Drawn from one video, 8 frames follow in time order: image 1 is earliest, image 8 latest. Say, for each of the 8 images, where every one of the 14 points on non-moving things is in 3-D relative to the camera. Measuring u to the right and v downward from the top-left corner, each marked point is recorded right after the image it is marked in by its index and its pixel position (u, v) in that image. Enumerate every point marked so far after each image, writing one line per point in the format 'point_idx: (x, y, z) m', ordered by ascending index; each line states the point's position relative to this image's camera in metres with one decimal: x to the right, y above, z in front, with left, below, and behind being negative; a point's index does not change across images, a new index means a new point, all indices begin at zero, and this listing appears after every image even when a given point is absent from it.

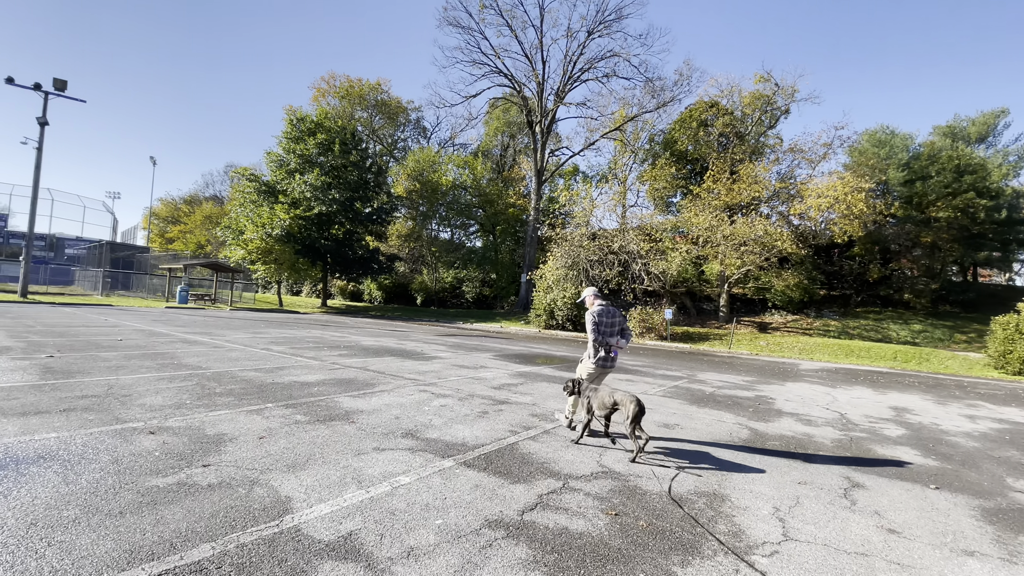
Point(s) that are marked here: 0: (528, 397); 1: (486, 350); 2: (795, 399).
0: (+0.2, -1.3, +5.8) m
1: (-0.7, -1.5, +11.6) m
2: (+4.5, -1.8, +7.5) m
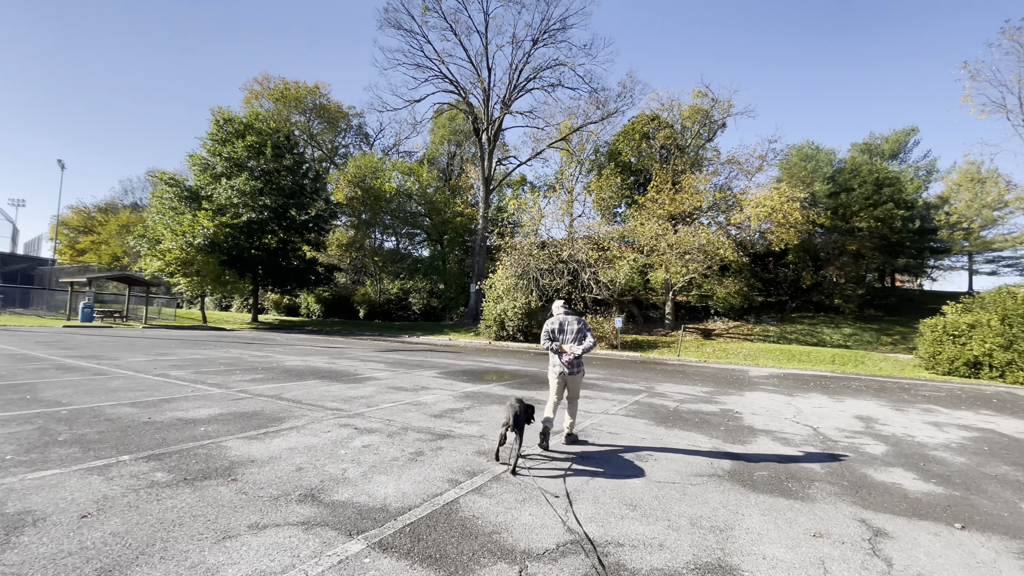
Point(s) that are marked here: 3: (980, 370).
0: (-0.4, -1.4, +4.9) m
1: (-1.9, -1.8, +10.5) m
2: (+3.7, -1.8, +7.0) m
3: (+13.7, -2.4, +13.8) m
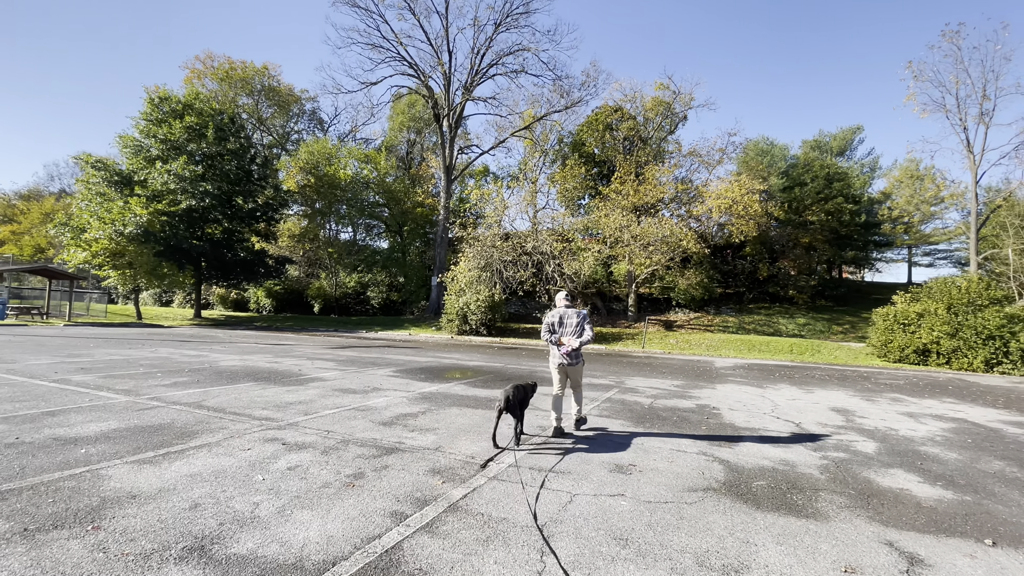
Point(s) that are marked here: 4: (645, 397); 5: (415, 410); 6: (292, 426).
0: (-0.7, -1.3, +4.2) m
1: (-2.7, -1.6, +9.7) m
2: (+3.2, -1.7, +6.6) m
3: (+12.7, -2.1, +14.2) m
4: (+2.0, -1.7, +7.1) m
5: (-1.1, -1.4, +5.2) m
6: (-2.0, -1.3, +4.3) m
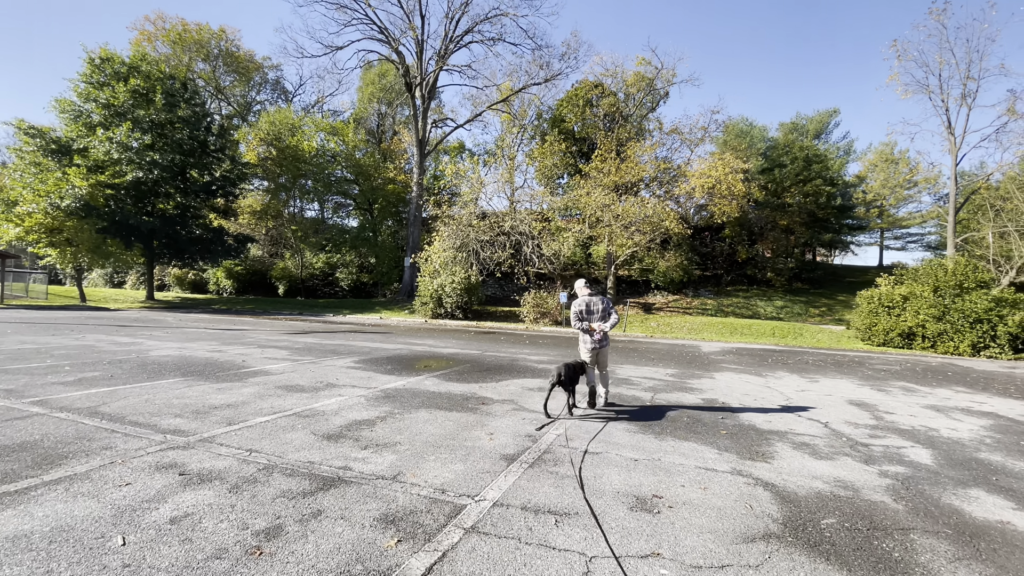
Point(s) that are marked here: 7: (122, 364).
0: (-0.9, -1.1, +3.3) m
1: (-3.1, -1.2, +8.6) m
2: (+3.0, -1.4, +5.9) m
3: (+12.0, -1.6, +13.9) m
4: (+1.8, -1.4, +6.3) m
5: (-1.2, -1.1, +4.2) m
6: (-2.2, -1.1, +3.3) m
7: (-5.4, -1.0, +6.5) m
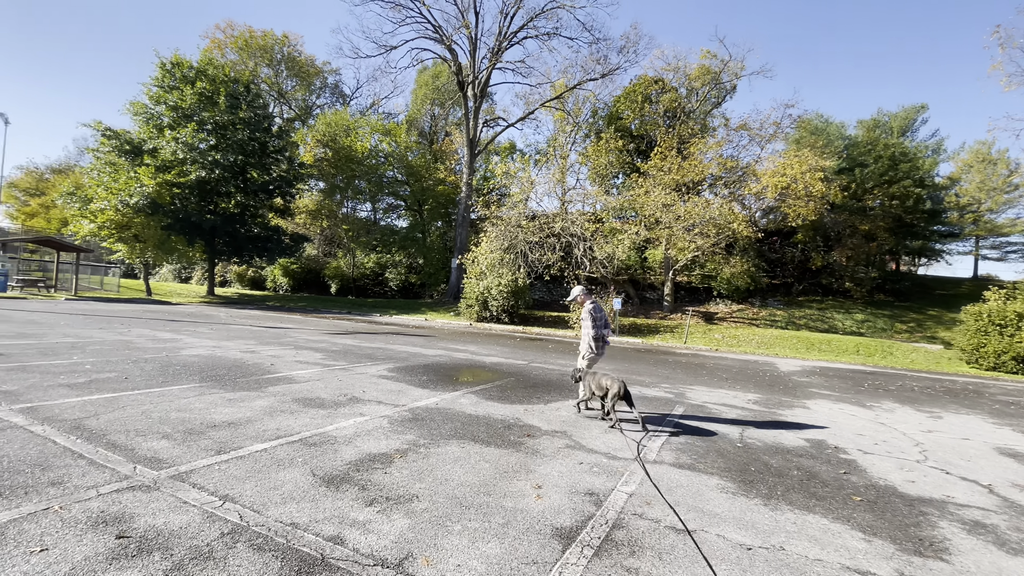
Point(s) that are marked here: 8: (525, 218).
0: (-0.6, -1.1, +2.4) m
1: (-2.2, -1.2, +8.0) m
2: (+3.5, -1.5, +4.6) m
3: (+13.3, -2.0, +11.7) m
4: (+2.3, -1.5, +5.2) m
5: (-0.9, -1.2, +3.4) m
6: (-1.9, -1.1, +2.6) m
7: (-4.7, -1.0, +6.1) m
8: (+0.6, +2.9, +19.4) m
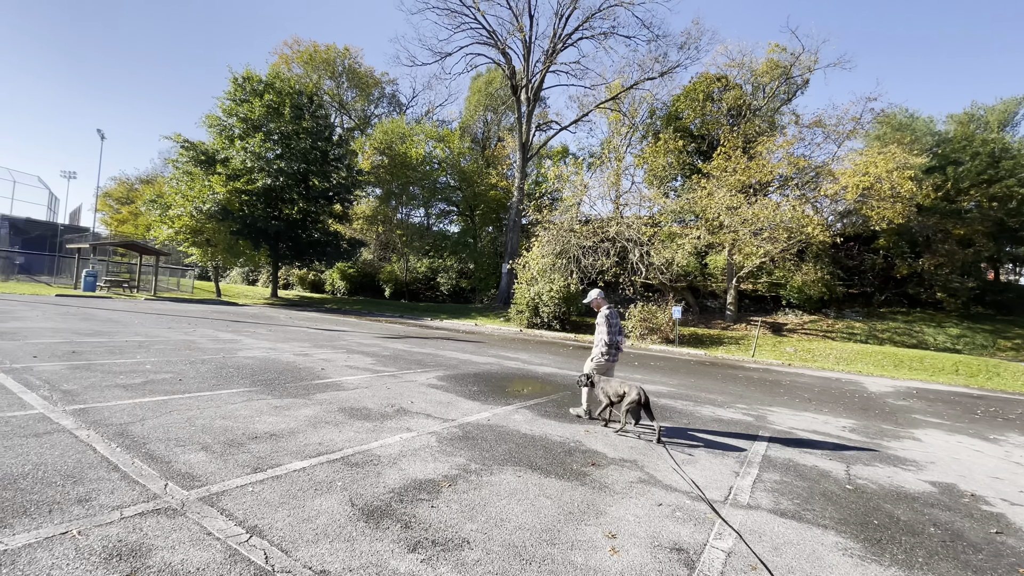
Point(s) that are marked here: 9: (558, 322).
0: (-0.3, -1.2, +2.0) m
1: (-1.3, -1.3, +7.7) m
2: (+4.0, -1.6, +3.8) m
3: (+14.5, -2.3, +9.8) m
4: (+2.9, -1.6, +4.5) m
5: (-0.4, -1.2, +3.0) m
6: (-1.5, -1.1, +2.3) m
7: (-4.0, -1.0, +6.1) m
8: (+2.7, +2.7, +18.8) m
9: (+1.8, -1.3, +18.2) m
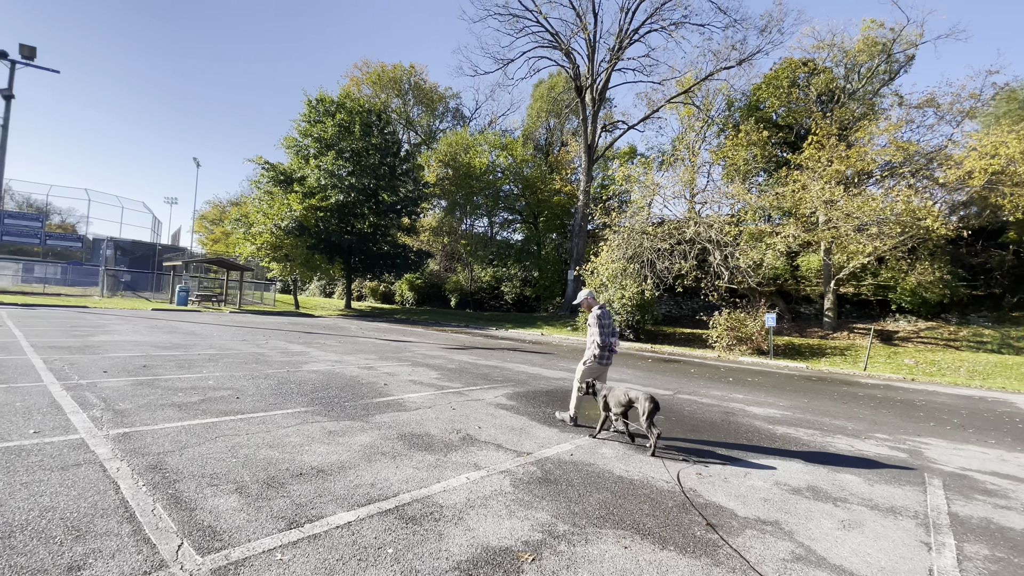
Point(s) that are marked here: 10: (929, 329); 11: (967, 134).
0: (+0.1, -1.2, +1.3) m
1: (-0.2, -1.4, +7.1) m
2: (+4.6, -1.6, +2.4) m
3: (+15.8, -2.2, +7.0) m
4: (+3.6, -1.6, +3.3) m
5: (0.0, -1.2, +2.3) m
6: (-1.1, -1.1, +1.8) m
7: (-3.1, -1.1, +5.9) m
8: (+5.3, +2.4, +17.6) m
9: (+4.4, -1.6, +17.0) m
10: (+16.0, -1.6, +18.0) m
11: (+15.8, +5.4, +16.2) m
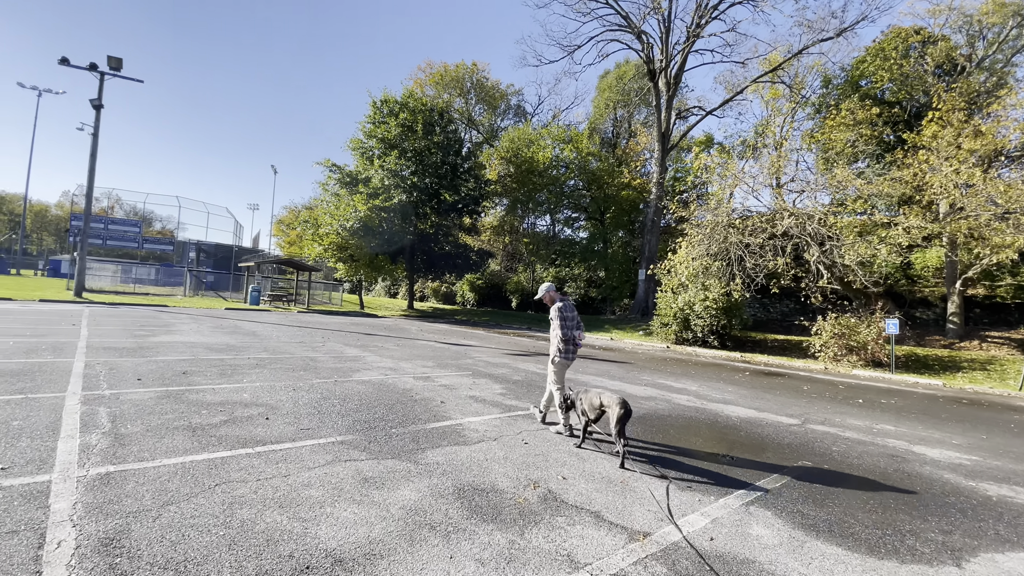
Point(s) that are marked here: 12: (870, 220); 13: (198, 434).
0: (+0.3, -1.2, +0.1) m
1: (+0.8, -1.4, +5.9) m
2: (+4.9, -1.6, +0.7) m
3: (+16.6, -2.2, +3.8) m
4: (+4.1, -1.5, +1.7) m
5: (+0.4, -1.2, +1.2) m
6: (-0.8, -1.1, +0.8) m
7: (-2.2, -1.1, +5.1) m
8: (+7.6, +2.4, +15.7) m
9: (+6.6, -1.6, +15.2) m
10: (+18.3, -1.6, +14.7) m
11: (+17.8, +5.3, +12.9) m
12: (+11.1, +2.1, +14.5) m
13: (-2.3, -1.1, +3.6) m
